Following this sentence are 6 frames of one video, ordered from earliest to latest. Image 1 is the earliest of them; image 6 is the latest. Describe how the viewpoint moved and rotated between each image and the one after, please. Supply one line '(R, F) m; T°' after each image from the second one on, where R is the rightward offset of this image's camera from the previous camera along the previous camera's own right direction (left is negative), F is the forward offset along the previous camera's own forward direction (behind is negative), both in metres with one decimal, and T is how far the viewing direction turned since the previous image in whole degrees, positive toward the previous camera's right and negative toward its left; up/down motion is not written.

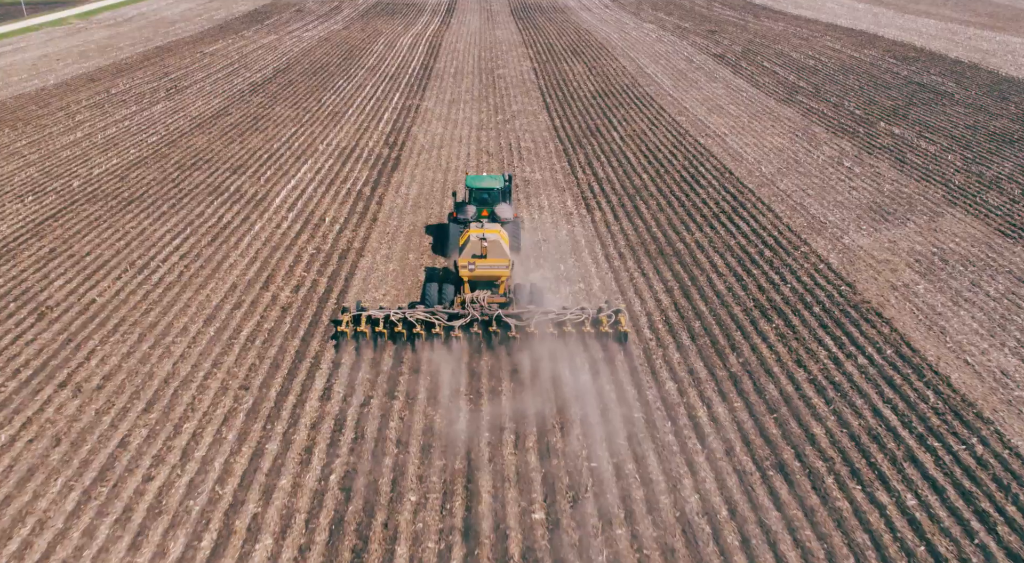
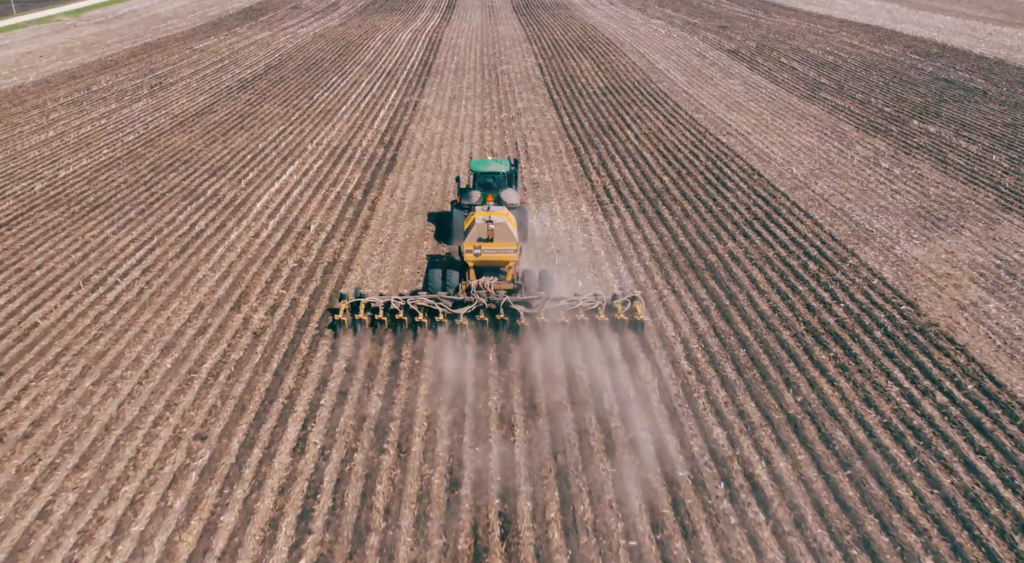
(-0.2, +2.2) m; 0°
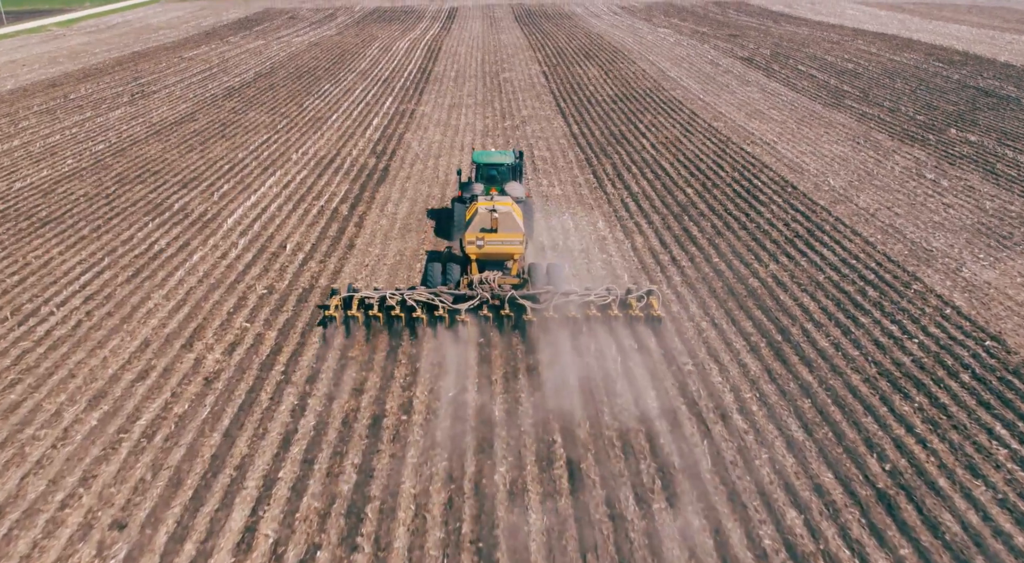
(-0.1, +2.3) m; 0°
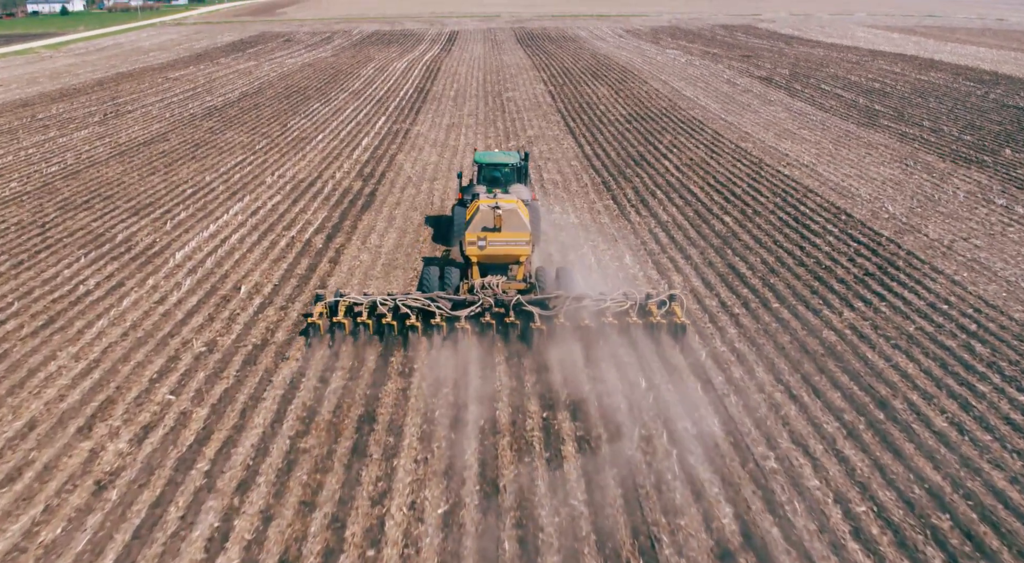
(-0.1, +2.9) m; 0°
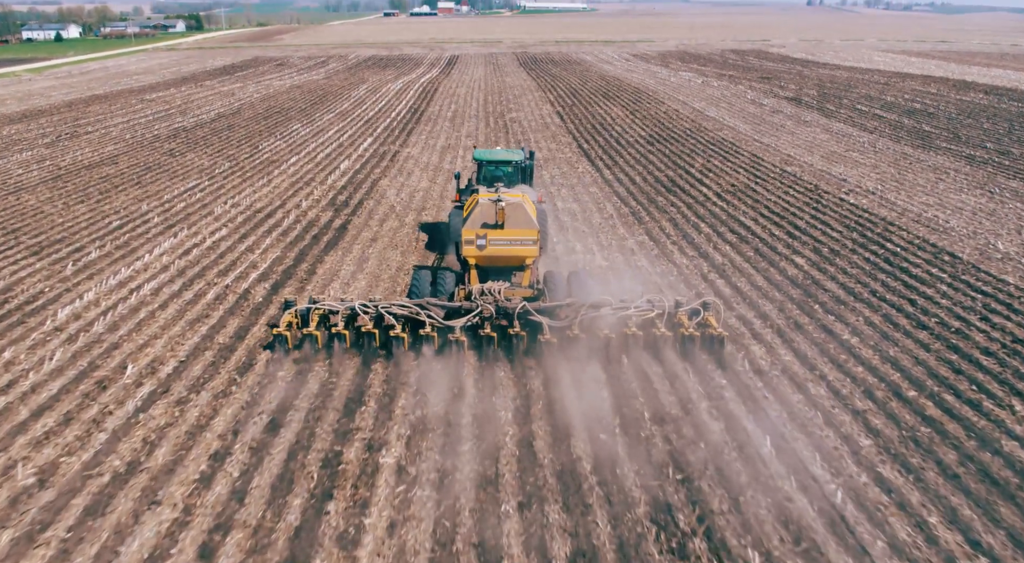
(-0.1, +3.8) m; 0°
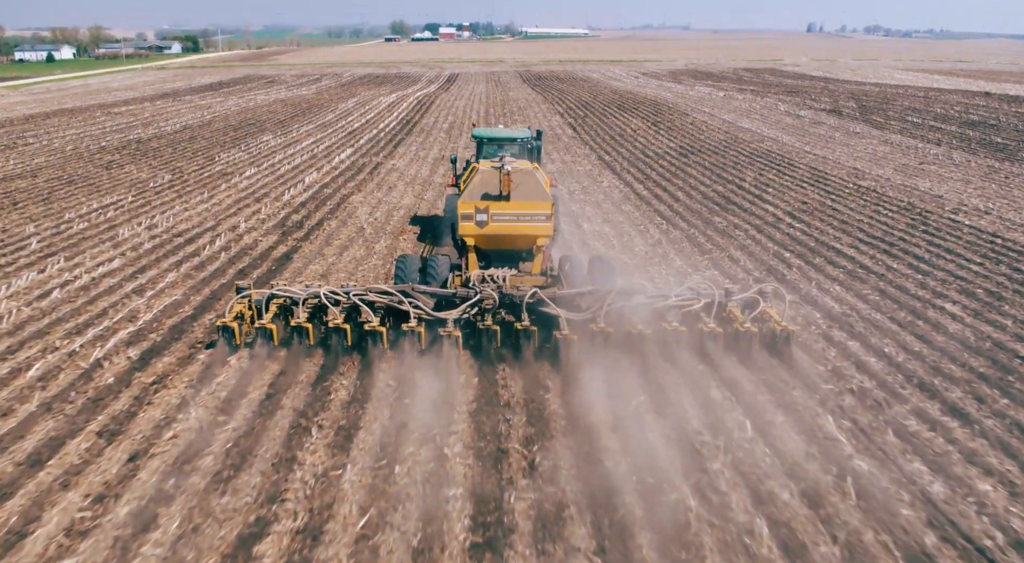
(-0.1, +4.1) m; 0°
